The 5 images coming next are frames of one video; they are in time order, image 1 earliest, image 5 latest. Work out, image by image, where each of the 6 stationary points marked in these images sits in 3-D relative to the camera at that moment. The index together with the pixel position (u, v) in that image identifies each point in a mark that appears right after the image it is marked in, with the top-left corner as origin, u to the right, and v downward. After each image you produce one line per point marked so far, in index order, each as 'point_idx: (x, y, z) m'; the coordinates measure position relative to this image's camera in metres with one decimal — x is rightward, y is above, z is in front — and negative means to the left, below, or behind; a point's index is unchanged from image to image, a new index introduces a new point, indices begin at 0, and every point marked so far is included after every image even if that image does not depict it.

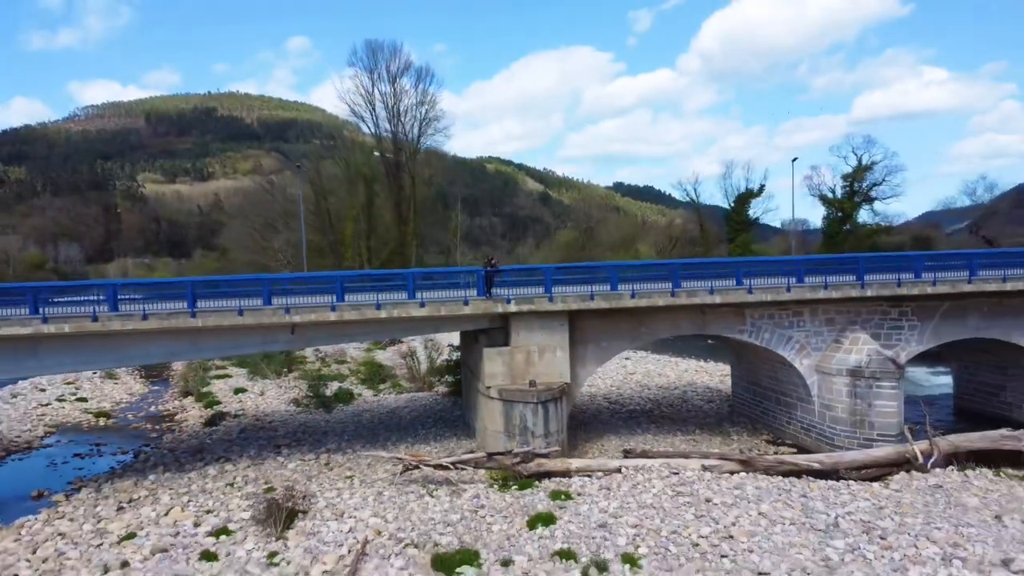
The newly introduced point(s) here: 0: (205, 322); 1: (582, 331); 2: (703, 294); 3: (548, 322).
0: (-4.4, -0.5, +13.4) m
1: (+1.2, -0.6, +14.9) m
2: (+3.0, -0.1, +14.6) m
3: (+0.6, -0.5, +14.3) m
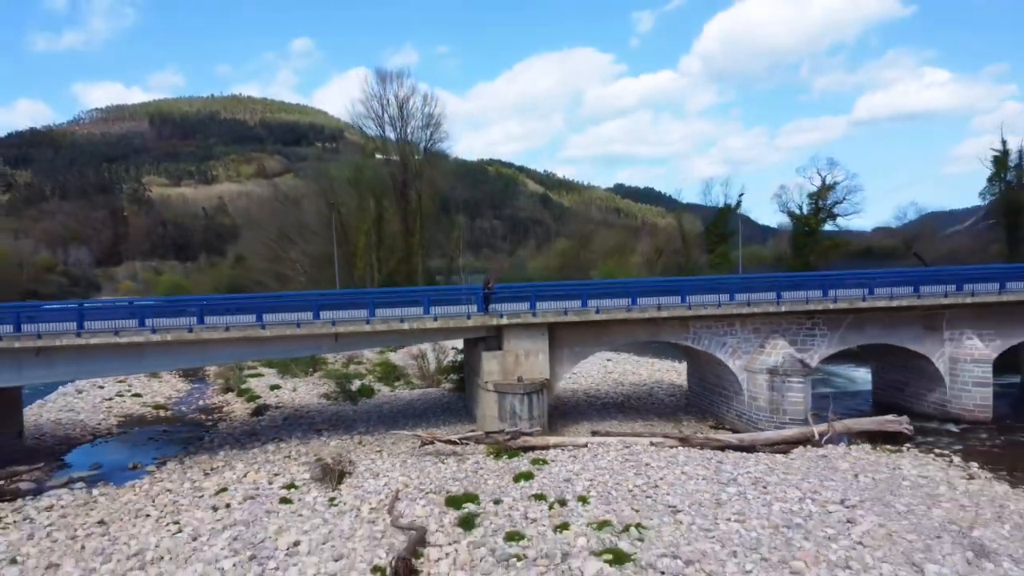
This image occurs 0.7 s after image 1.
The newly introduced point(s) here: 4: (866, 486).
0: (-4.5, -0.8, +17.5) m
1: (+1.0, -1.0, +18.9) m
2: (+2.8, -0.4, +18.6) m
3: (+0.4, -0.8, +18.3) m
4: (+5.4, -3.0, +14.1) m
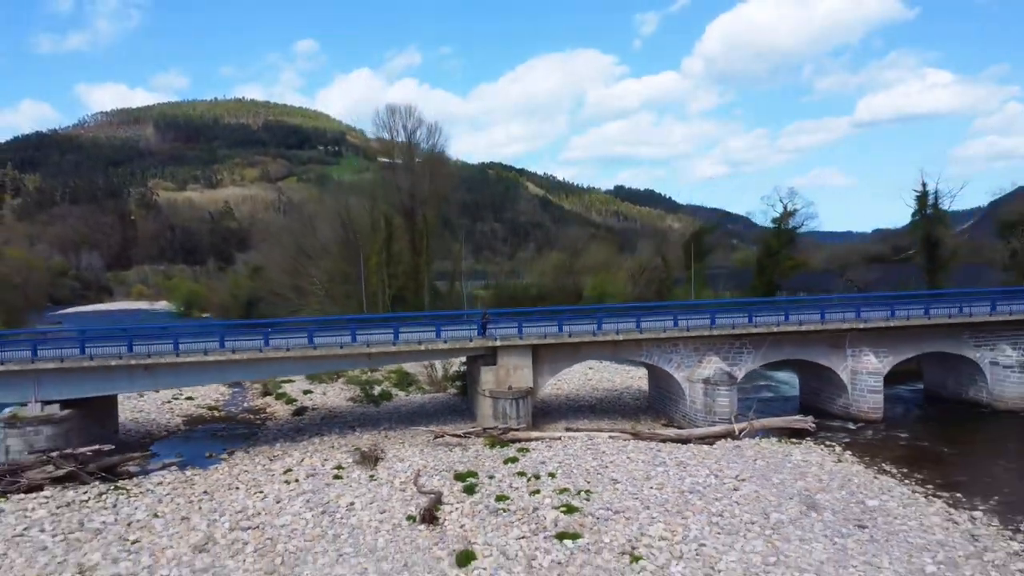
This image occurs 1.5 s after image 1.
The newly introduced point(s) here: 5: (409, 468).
0: (-4.7, -1.5, +22.8) m
1: (+0.8, -1.7, +24.3) m
2: (+2.6, -1.2, +23.9) m
3: (+0.2, -1.6, +23.7) m
4: (+5.2, -3.8, +19.4) m
5: (-2.2, -3.8, +19.7) m
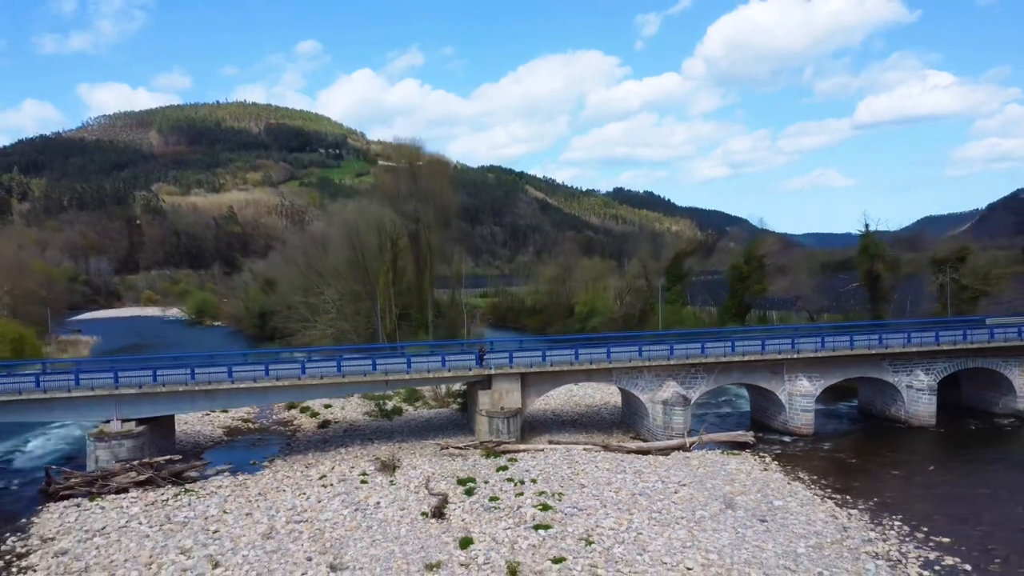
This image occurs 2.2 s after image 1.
0: (-5.0, -2.7, +27.8) m
1: (+0.6, -2.9, +29.2) m
2: (+2.4, -2.3, +28.9) m
3: (0.0, -2.7, +28.6) m
4: (+5.0, -4.9, +24.4) m
5: (-2.4, -5.0, +24.7) m
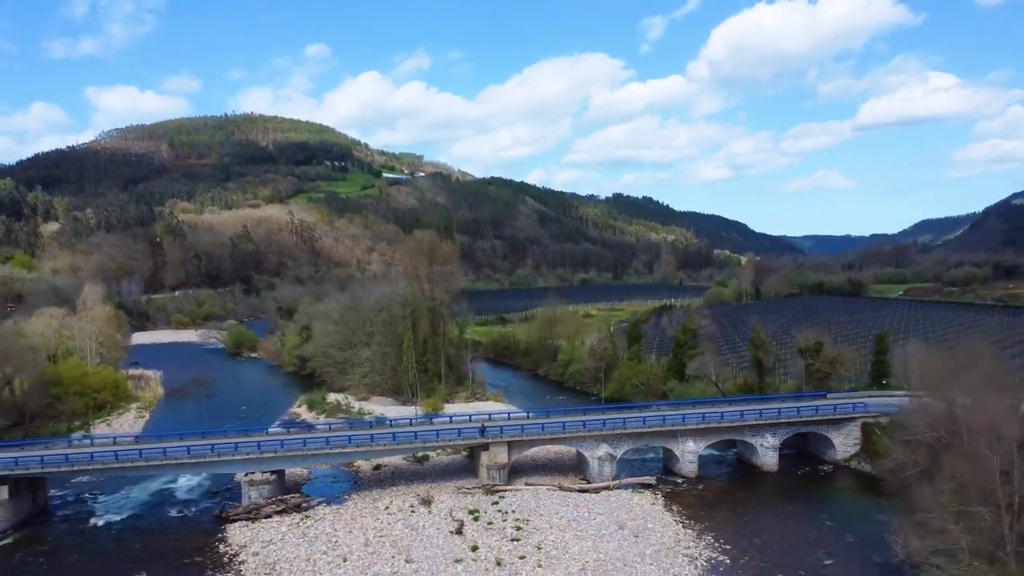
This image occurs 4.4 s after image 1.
0: (-5.5, -7.5, +44.3) m
1: (+0.1, -7.7, +45.8) m
2: (+1.9, -7.2, +45.5) m
3: (-0.5, -7.6, +45.2) m
4: (+4.5, -9.7, +41.0) m
5: (-2.9, -9.8, +41.3) m
